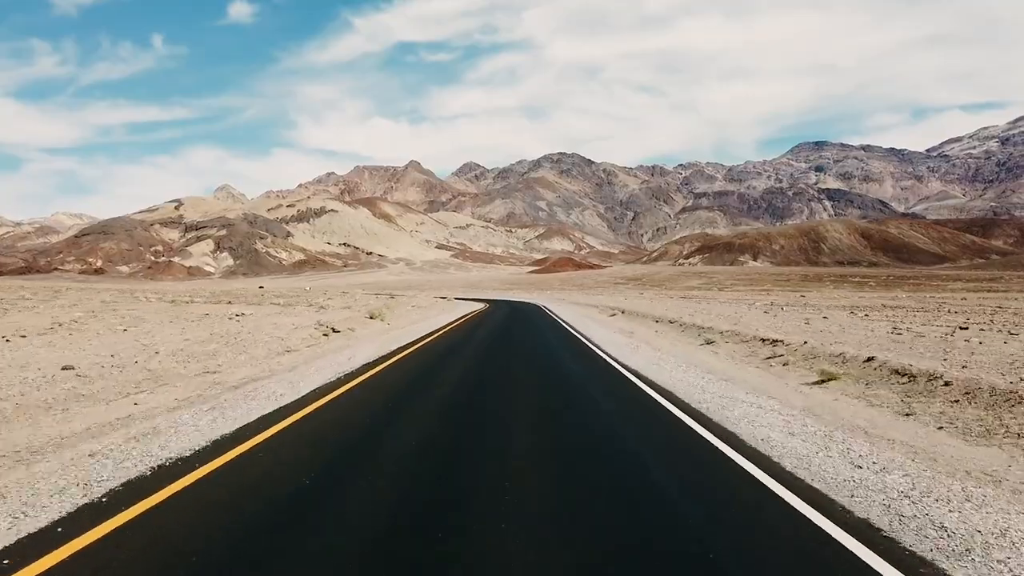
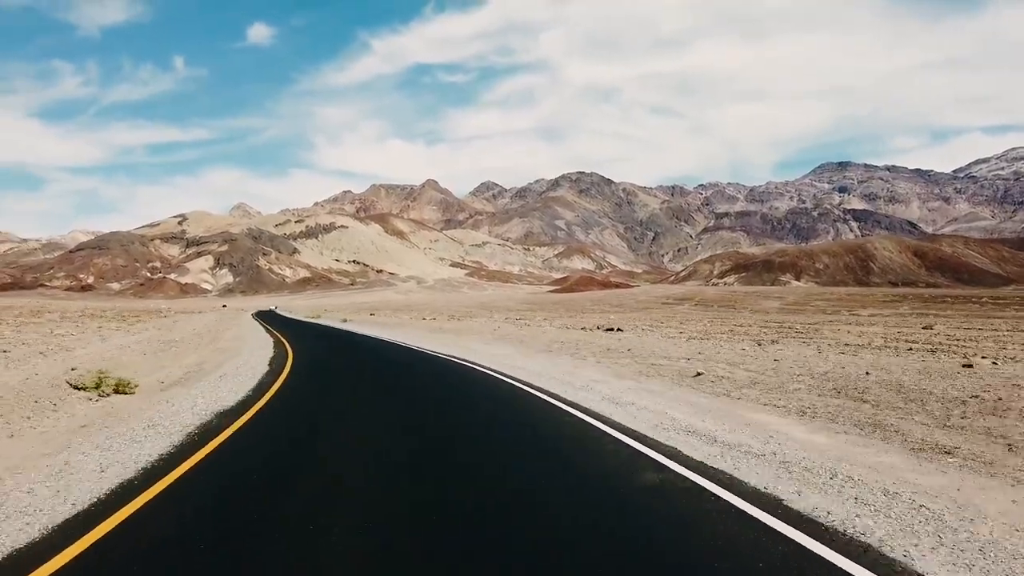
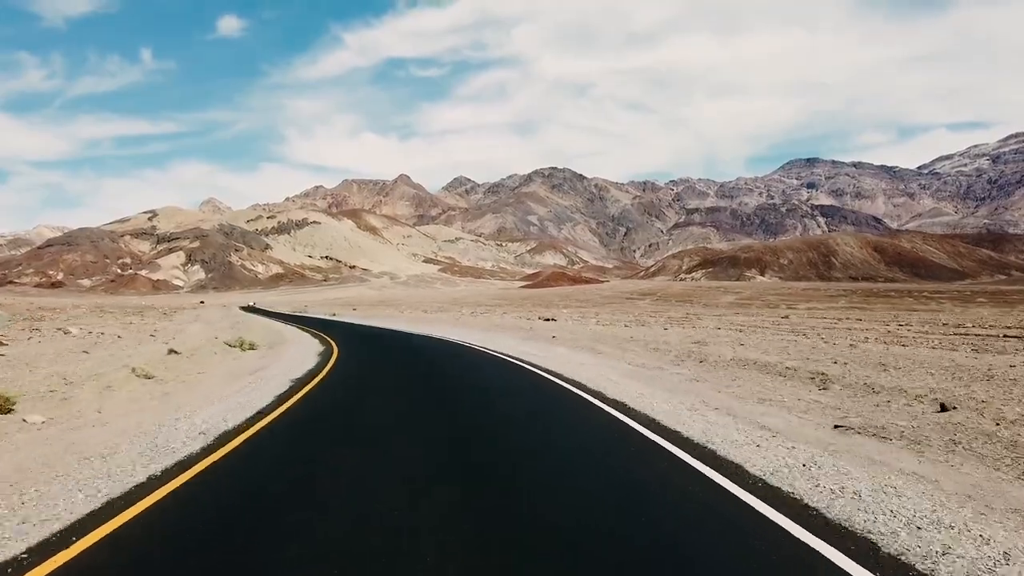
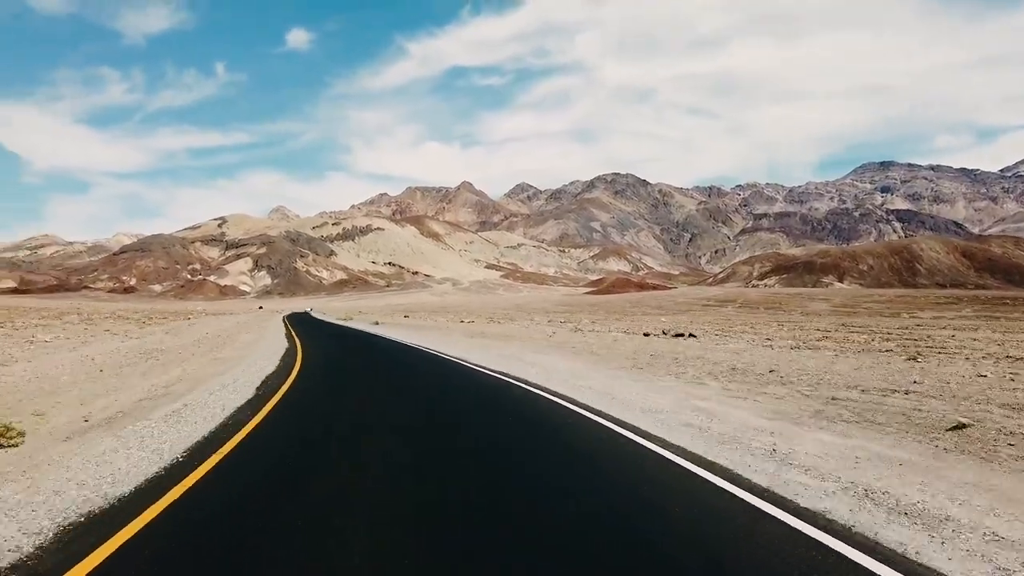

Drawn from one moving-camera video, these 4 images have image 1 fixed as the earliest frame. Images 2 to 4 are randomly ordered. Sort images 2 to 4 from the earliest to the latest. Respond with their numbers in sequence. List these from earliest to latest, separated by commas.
3, 2, 4
